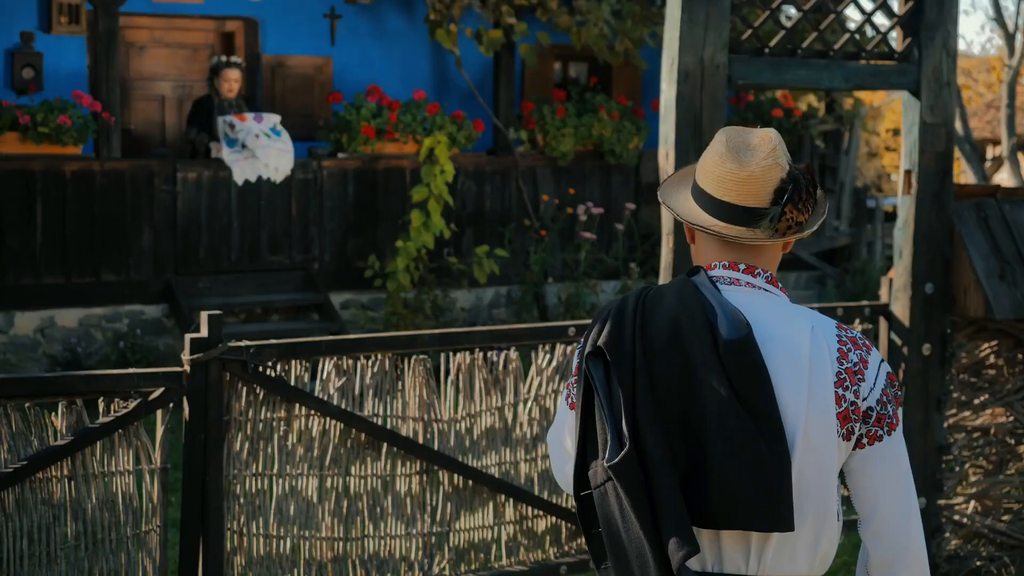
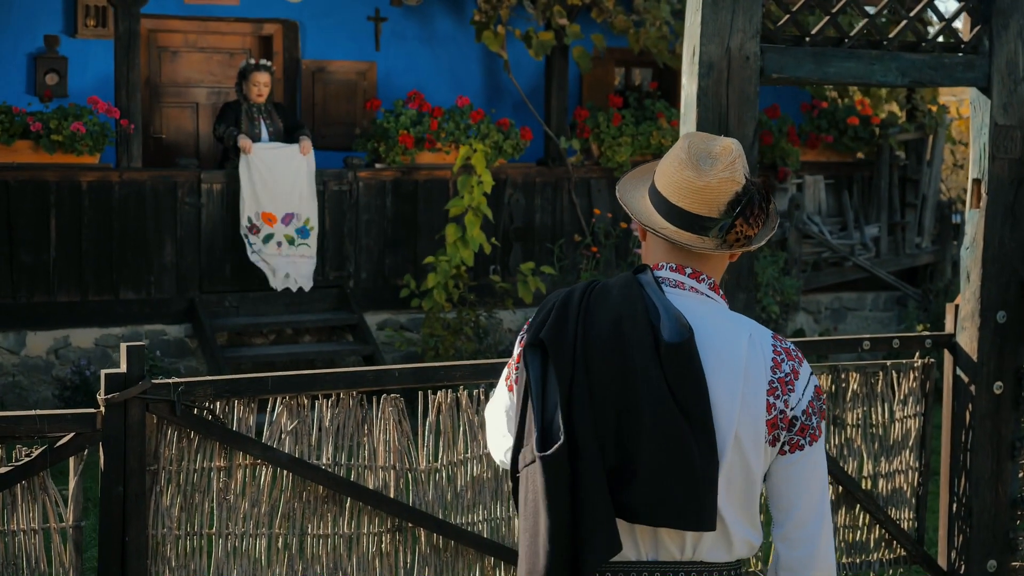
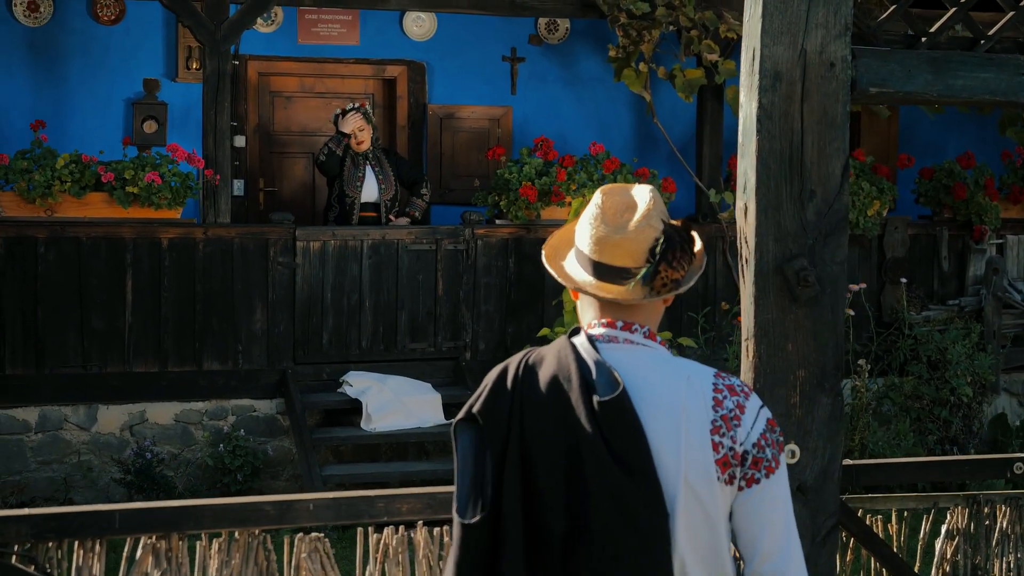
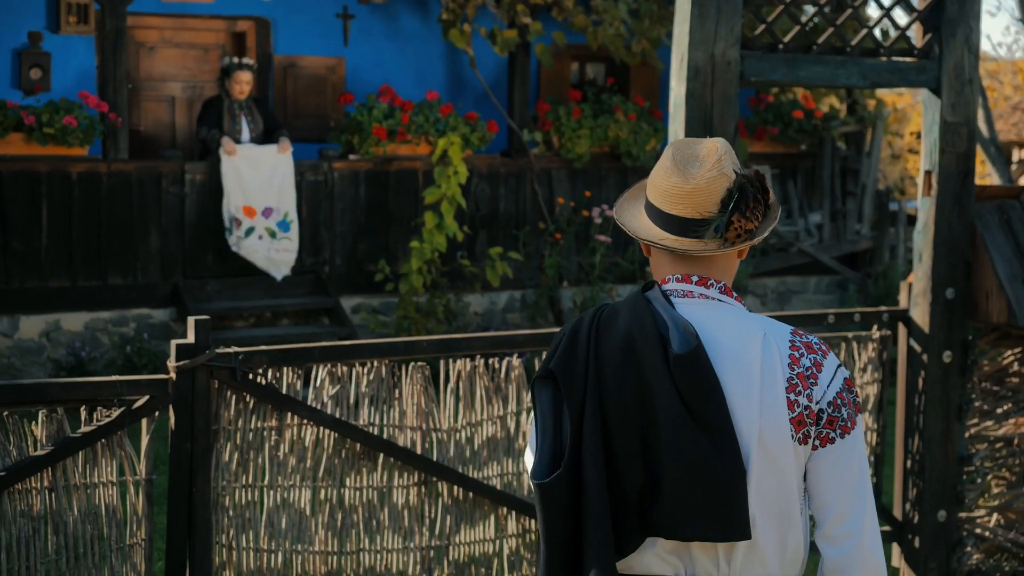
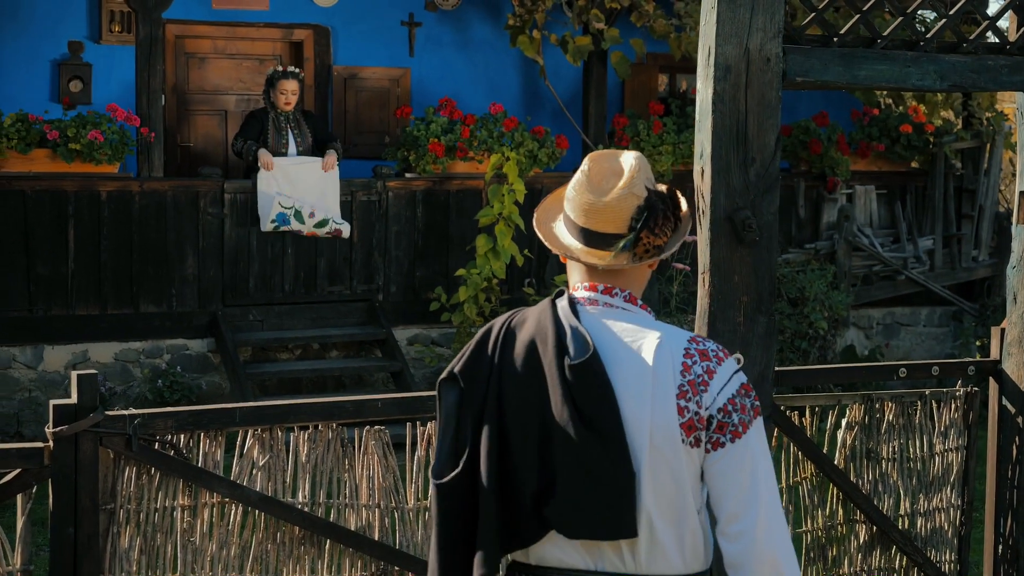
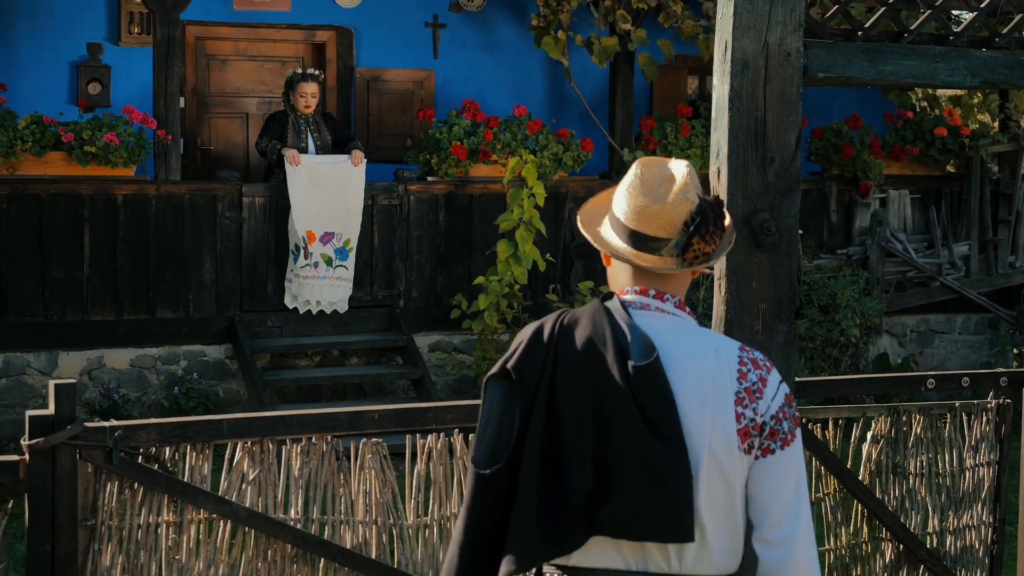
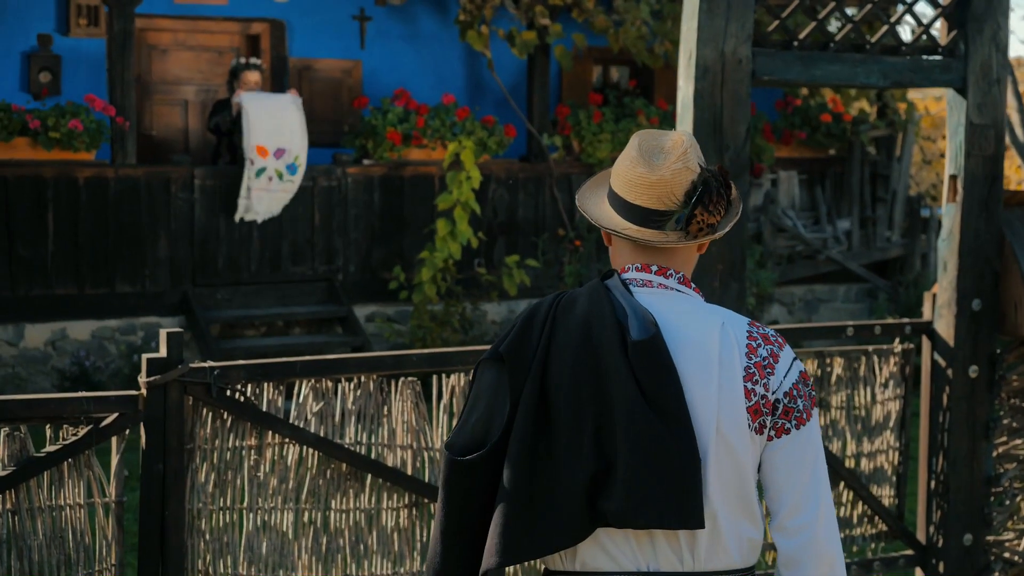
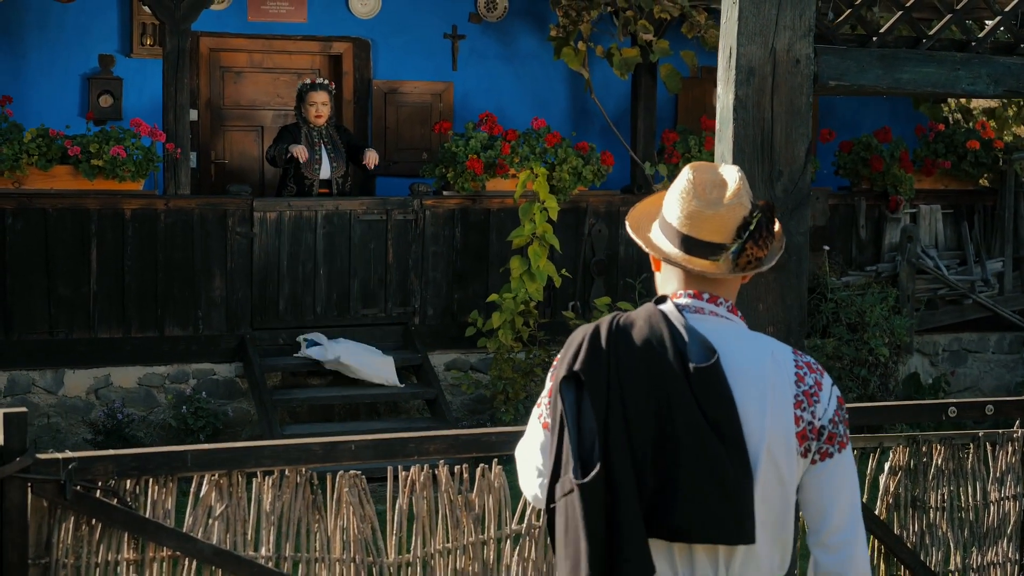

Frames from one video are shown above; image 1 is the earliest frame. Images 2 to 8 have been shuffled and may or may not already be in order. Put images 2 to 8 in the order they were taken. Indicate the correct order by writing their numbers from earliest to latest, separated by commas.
4, 7, 2, 5, 6, 8, 3
